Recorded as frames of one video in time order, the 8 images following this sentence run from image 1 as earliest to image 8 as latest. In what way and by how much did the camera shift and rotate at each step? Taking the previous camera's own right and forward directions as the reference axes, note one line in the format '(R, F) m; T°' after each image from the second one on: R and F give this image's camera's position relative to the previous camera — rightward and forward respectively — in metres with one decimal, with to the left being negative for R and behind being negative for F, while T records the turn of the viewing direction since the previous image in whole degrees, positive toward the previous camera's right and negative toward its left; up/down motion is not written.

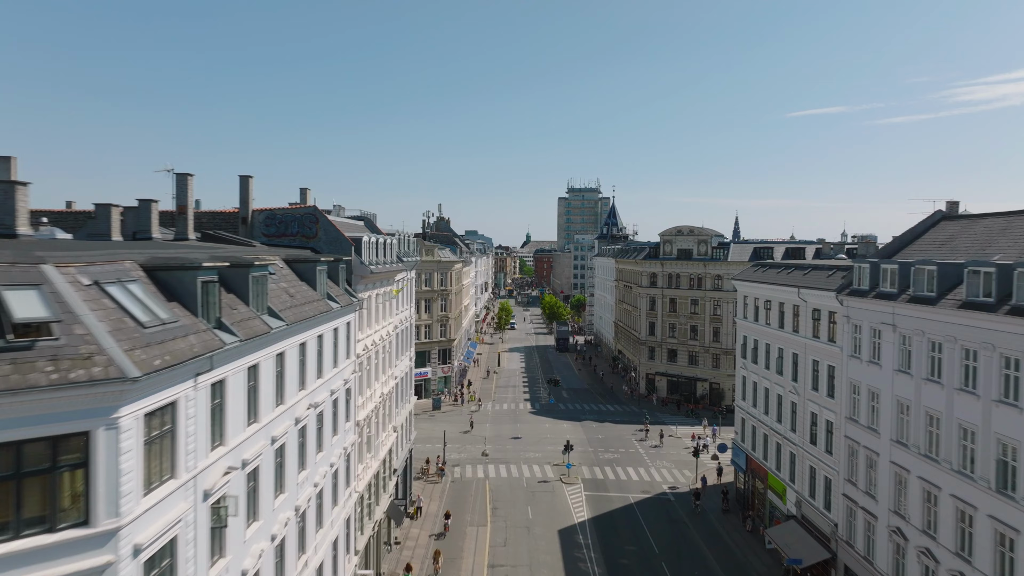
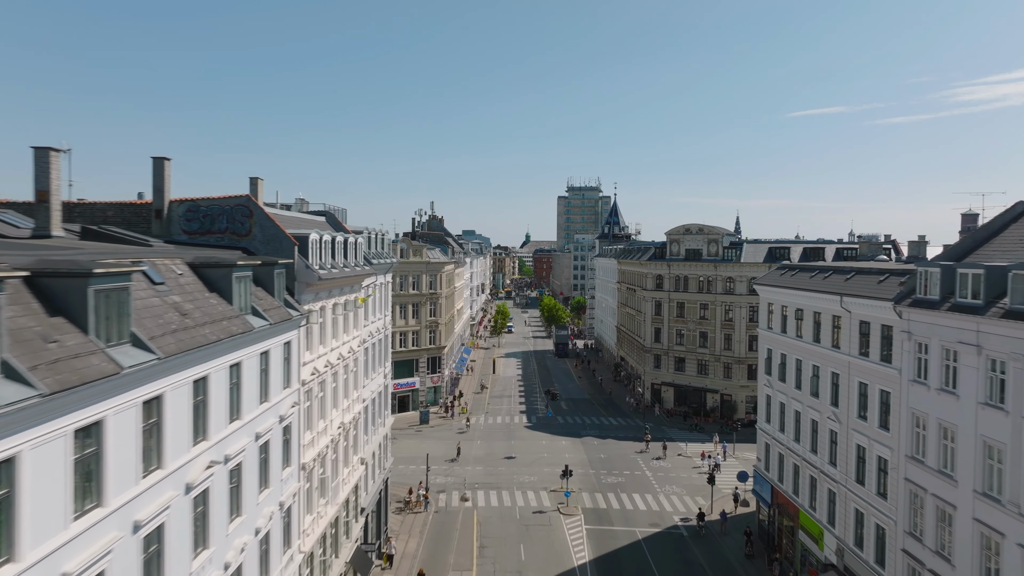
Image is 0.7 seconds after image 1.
(+0.3, +5.9) m; 0°
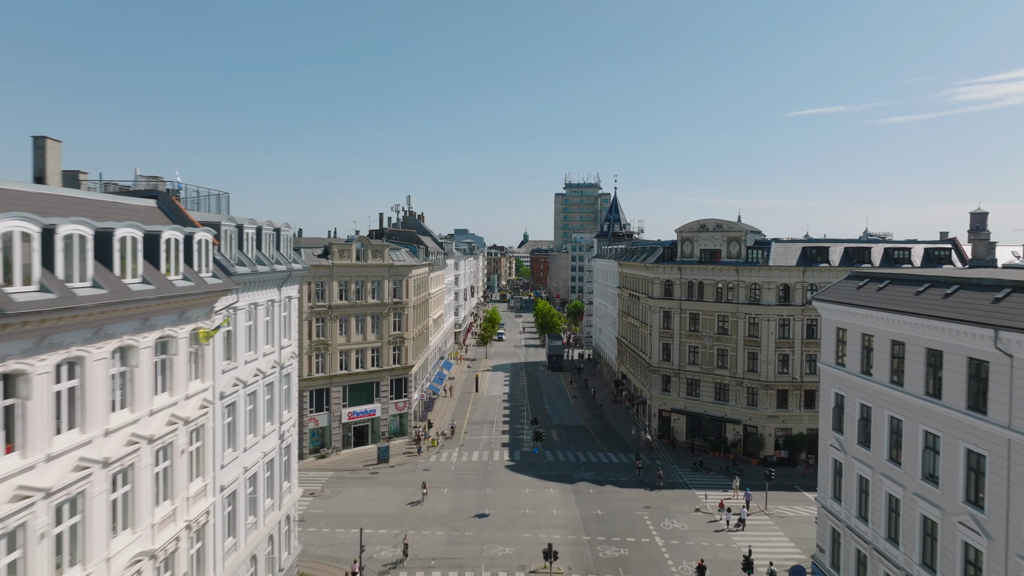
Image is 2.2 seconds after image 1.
(+1.0, +12.3) m; 0°
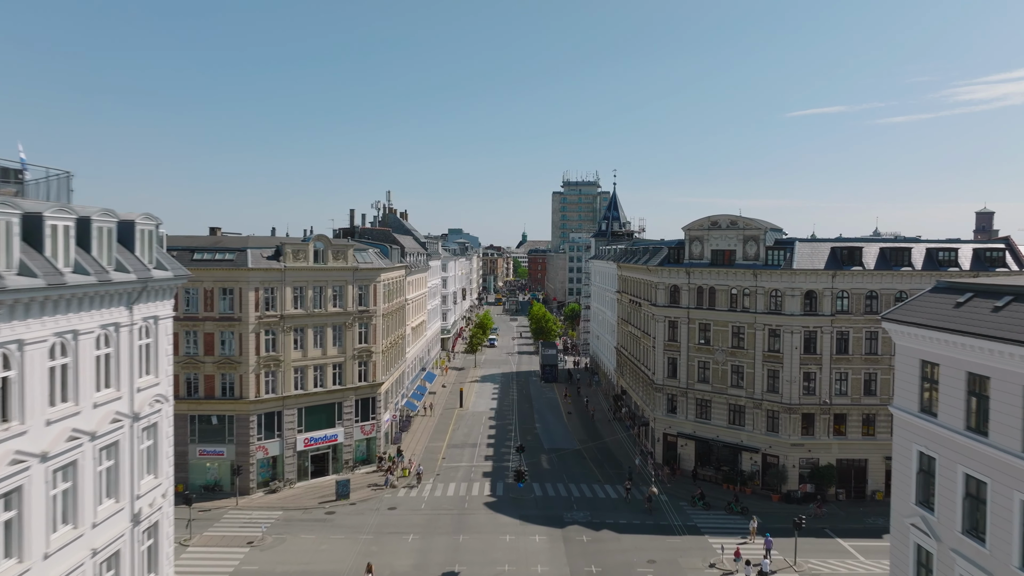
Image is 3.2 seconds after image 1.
(+0.8, +8.1) m; 0°
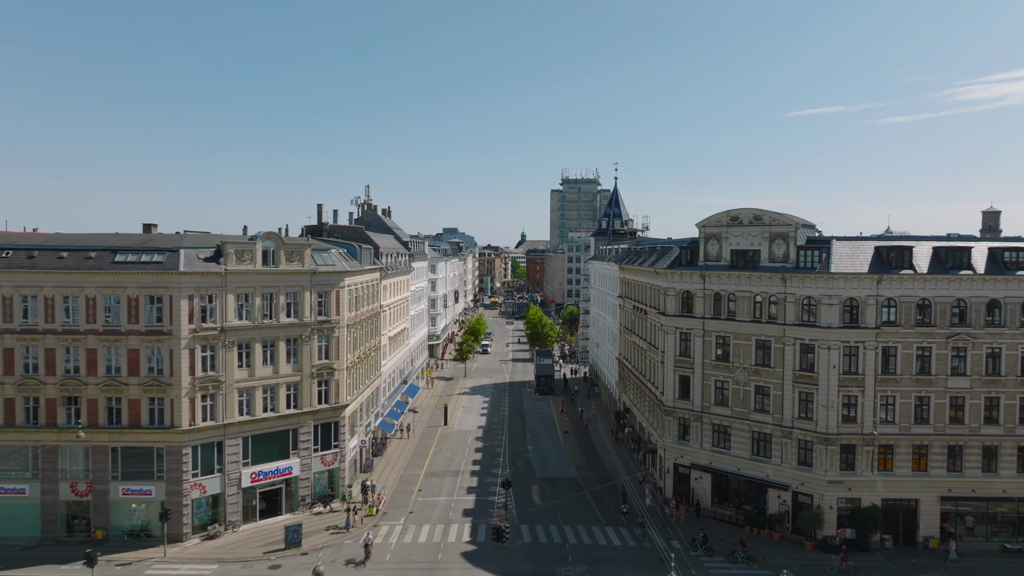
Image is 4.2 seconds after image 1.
(+0.6, +7.9) m; 0°
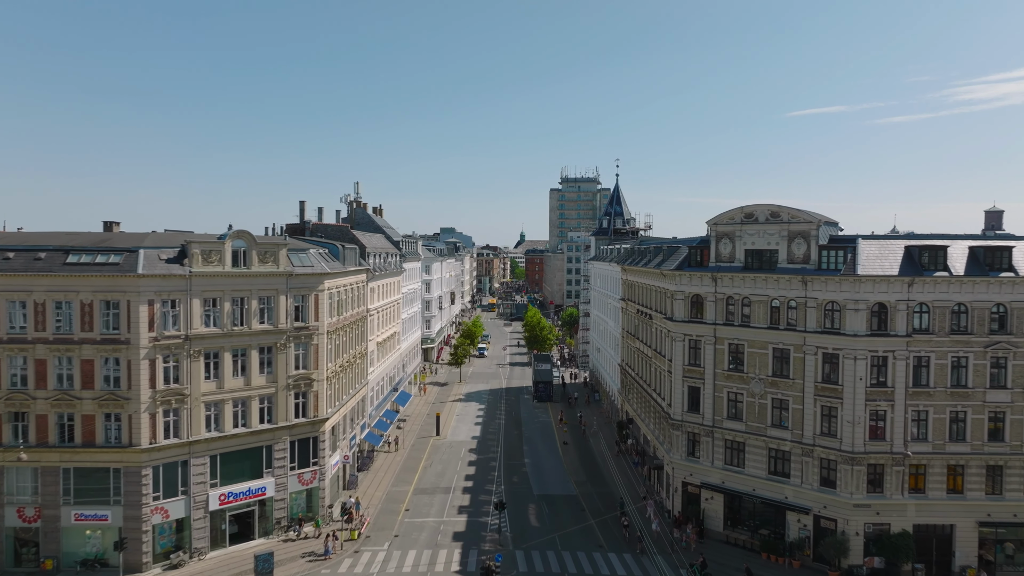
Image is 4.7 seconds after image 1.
(+0.2, +3.8) m; 0°
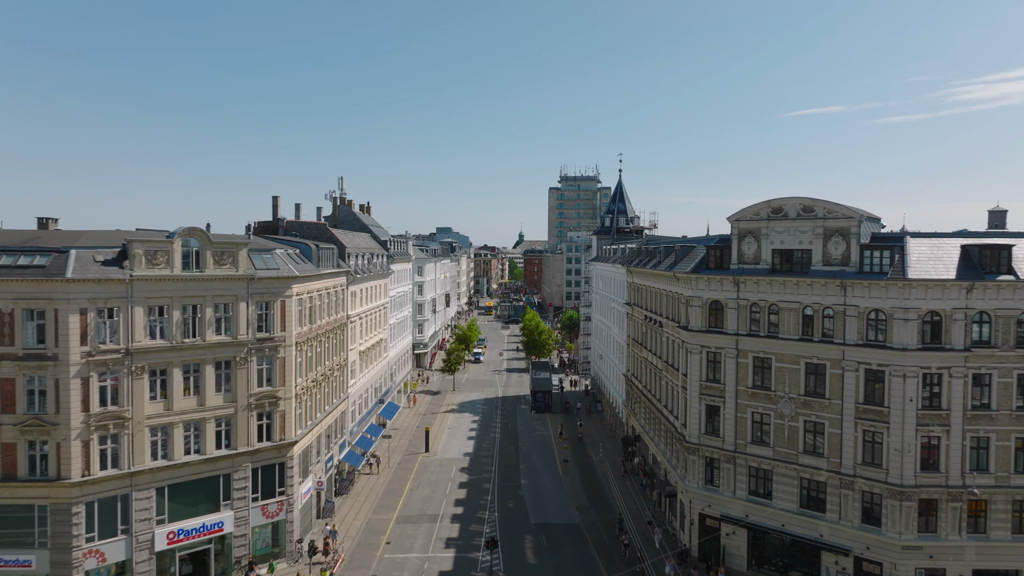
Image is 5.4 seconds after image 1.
(+0.2, +5.3) m; 0°
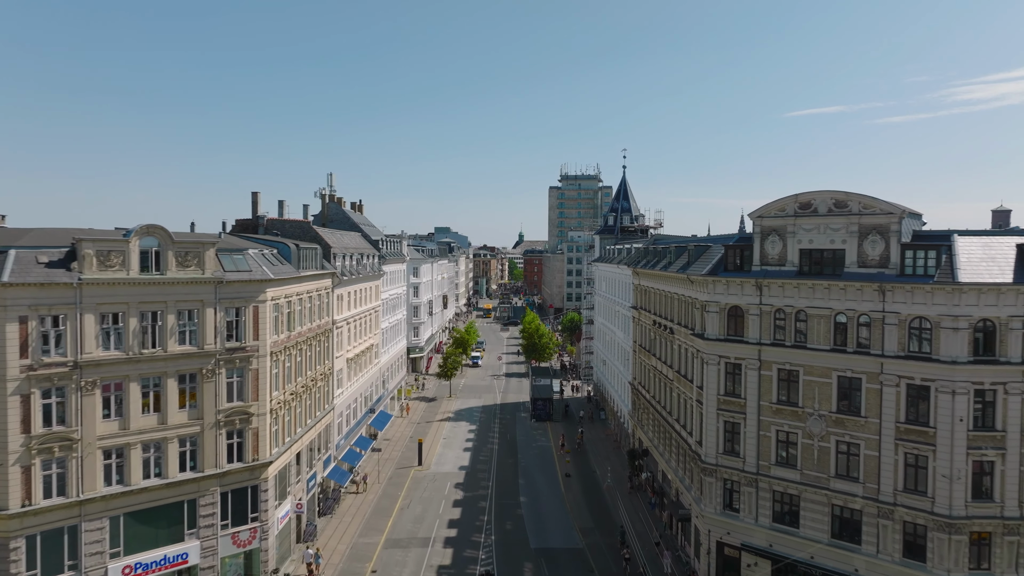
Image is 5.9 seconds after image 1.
(+0.1, +3.7) m; 0°
